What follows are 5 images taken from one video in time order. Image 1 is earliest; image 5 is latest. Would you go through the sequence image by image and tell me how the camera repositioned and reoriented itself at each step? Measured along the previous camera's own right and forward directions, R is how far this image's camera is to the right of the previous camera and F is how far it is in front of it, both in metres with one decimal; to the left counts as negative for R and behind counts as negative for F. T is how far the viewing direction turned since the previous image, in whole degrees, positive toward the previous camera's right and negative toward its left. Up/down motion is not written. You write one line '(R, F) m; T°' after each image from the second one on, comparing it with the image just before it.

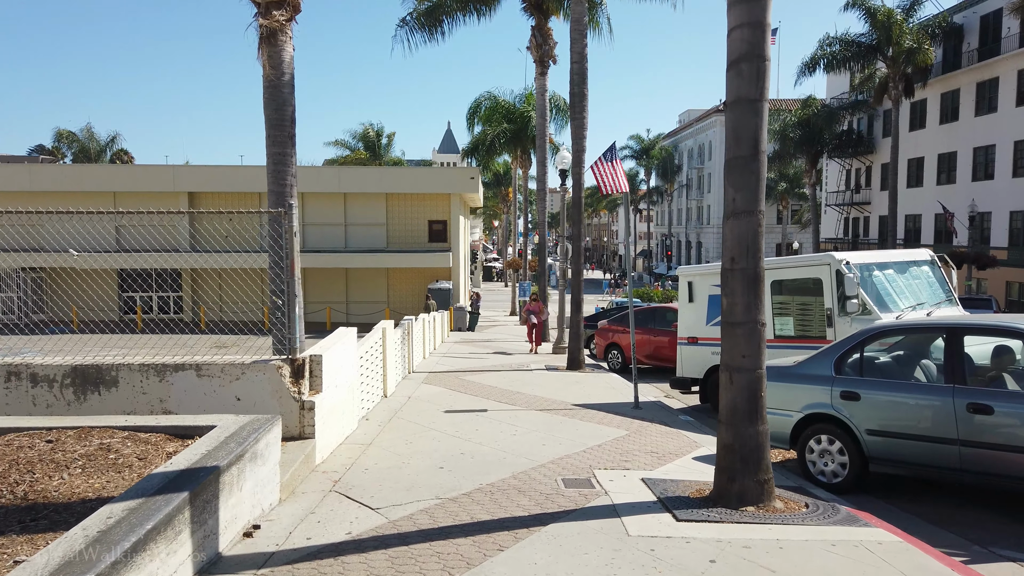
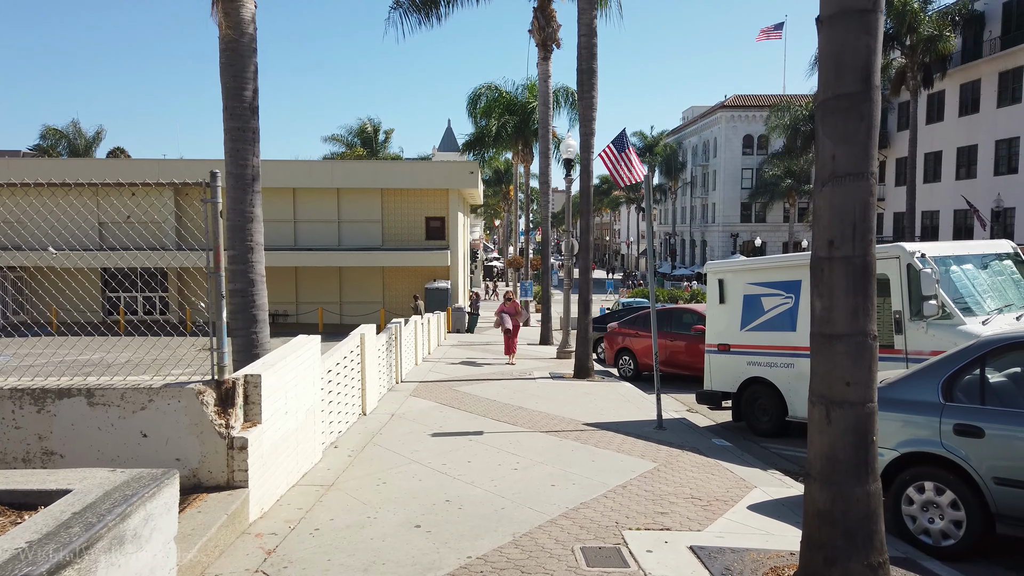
(0.0, +1.6) m; 0°
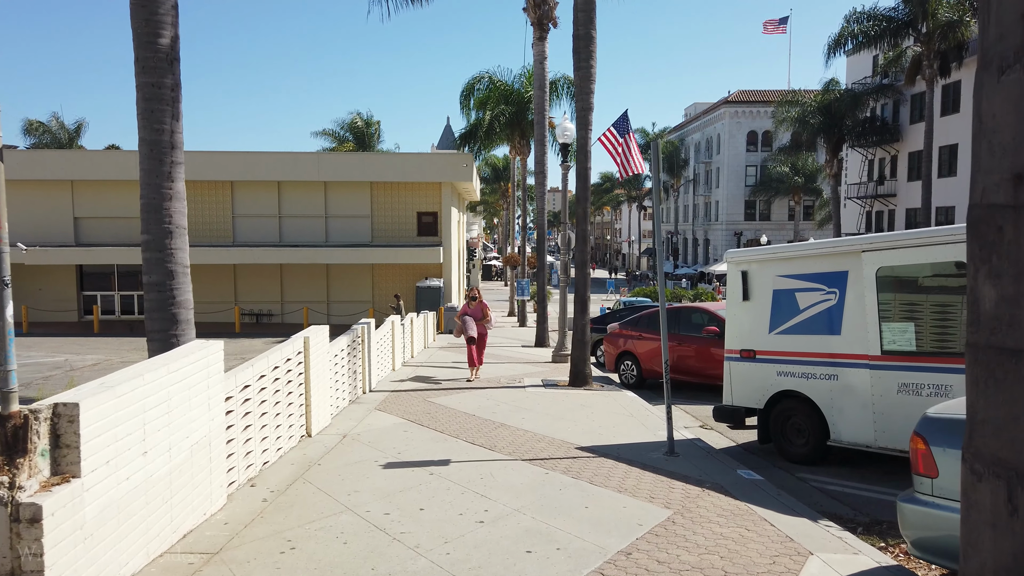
(+0.2, +1.7) m; 0°
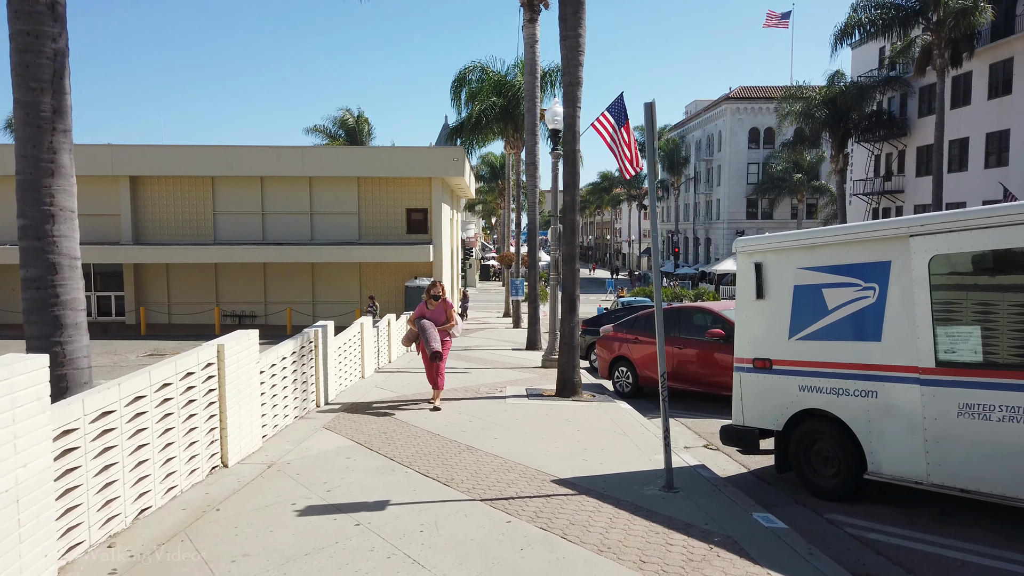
(+0.3, +1.4) m; 0°
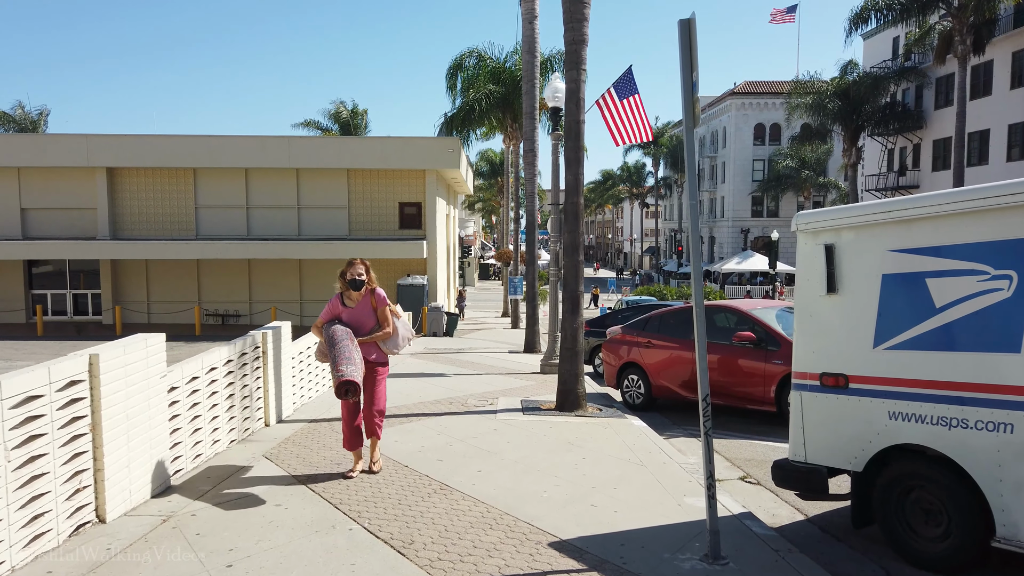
(+0.1, +1.7) m; 0°
